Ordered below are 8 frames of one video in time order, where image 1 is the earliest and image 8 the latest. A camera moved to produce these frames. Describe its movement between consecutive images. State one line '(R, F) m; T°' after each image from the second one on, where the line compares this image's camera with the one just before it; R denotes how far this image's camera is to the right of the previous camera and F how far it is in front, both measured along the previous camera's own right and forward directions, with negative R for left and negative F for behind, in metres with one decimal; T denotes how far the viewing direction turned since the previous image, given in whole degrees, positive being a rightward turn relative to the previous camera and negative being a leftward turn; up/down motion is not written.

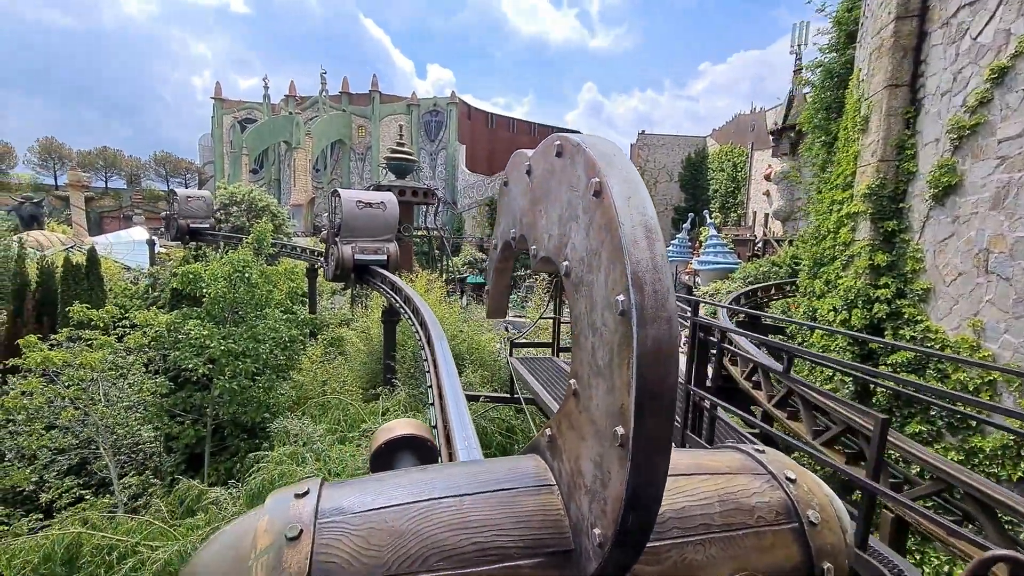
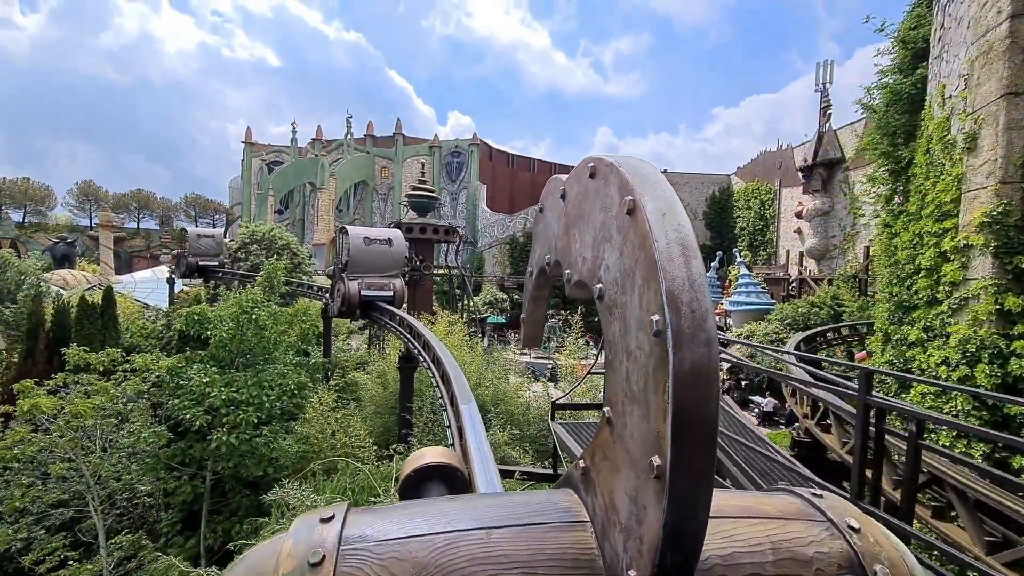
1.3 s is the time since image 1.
(-0.1, +0.5) m; -2°
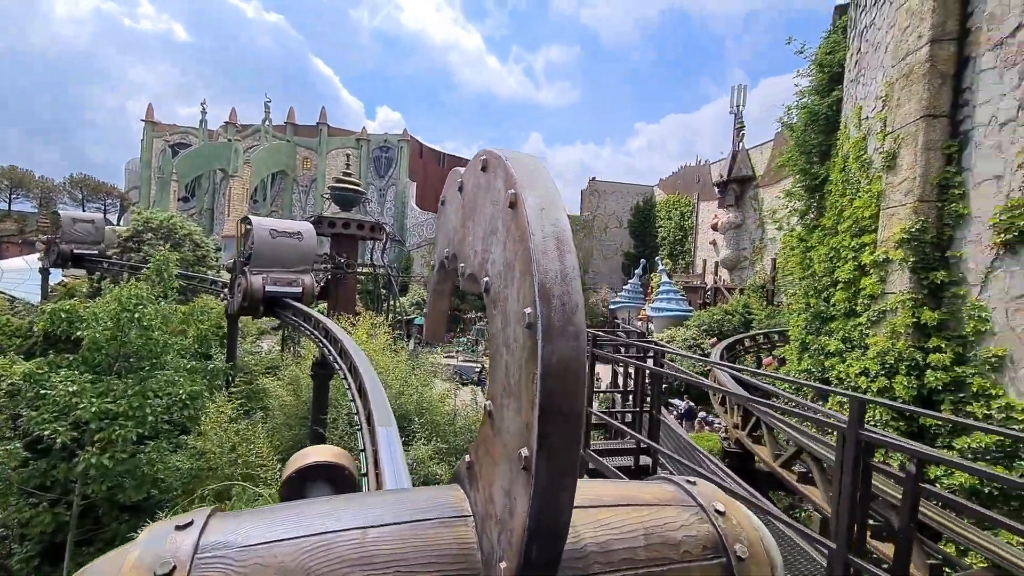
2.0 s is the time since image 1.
(0.0, +0.3) m; +8°
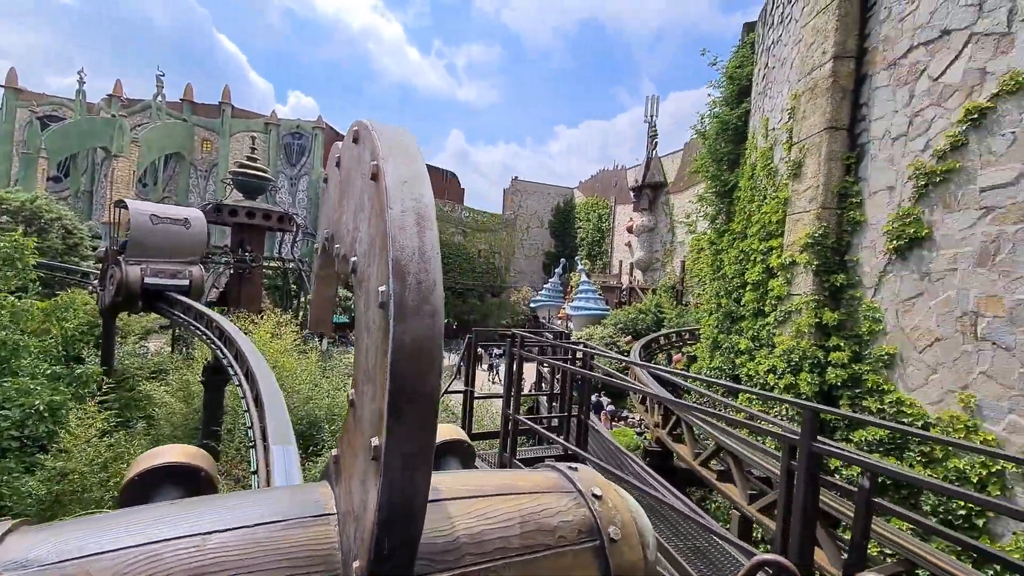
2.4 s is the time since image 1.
(0.0, +0.2) m; +9°
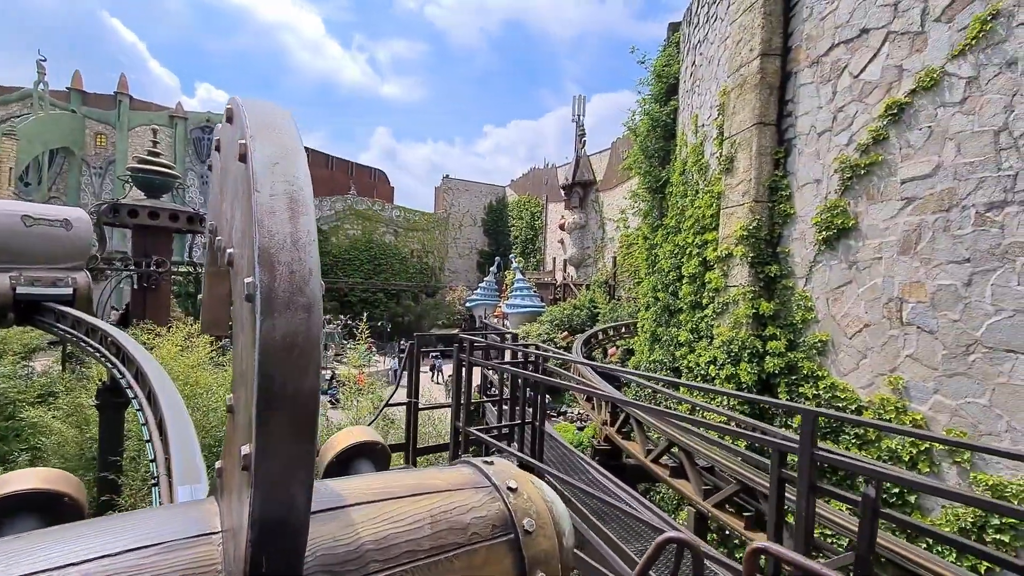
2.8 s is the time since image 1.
(0.0, +0.1) m; +8°
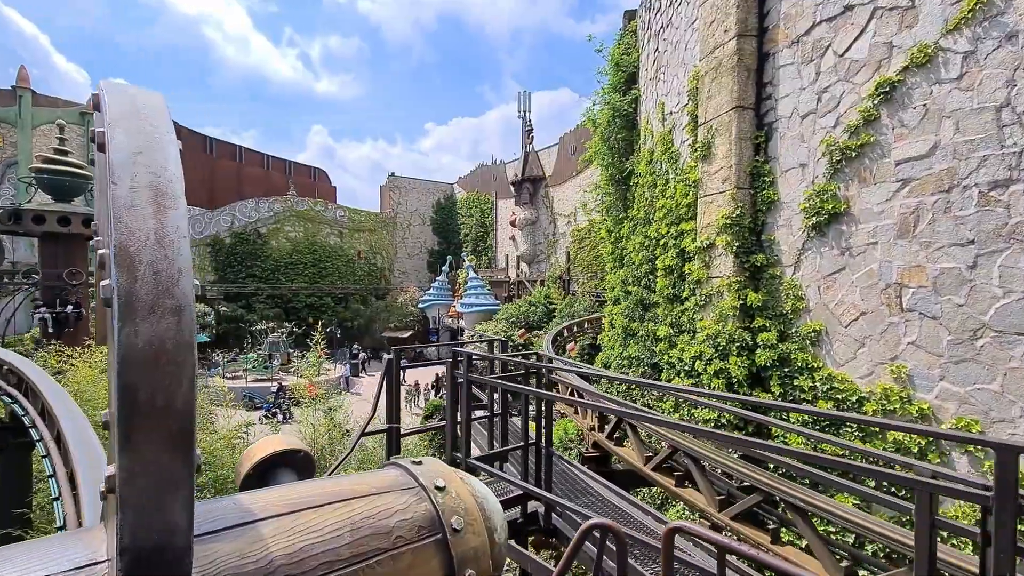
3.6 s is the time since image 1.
(-0.1, +0.3) m; +6°
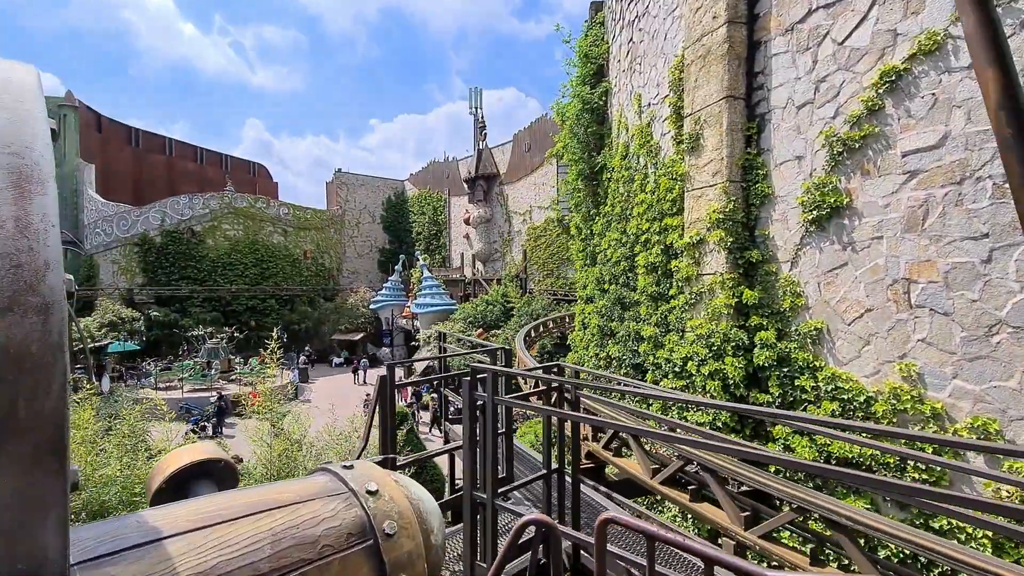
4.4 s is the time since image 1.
(-0.2, +0.2) m; +6°
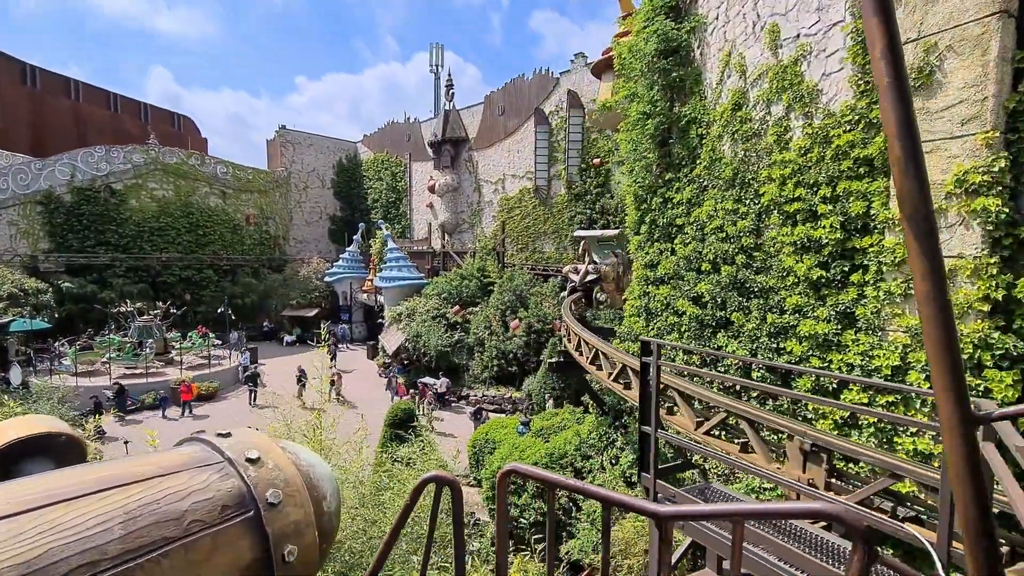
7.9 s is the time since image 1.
(-1.0, +1.0) m; +7°
